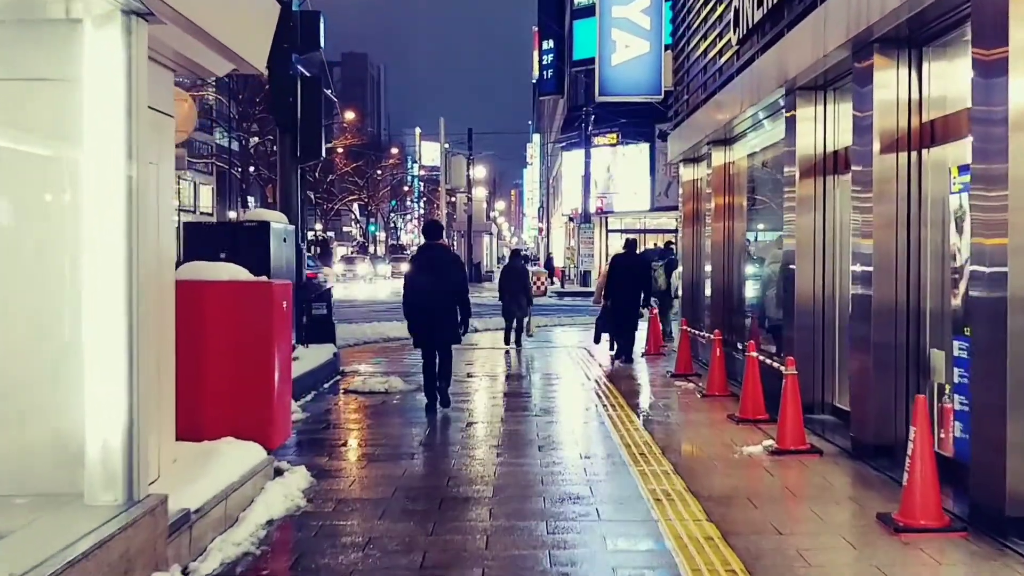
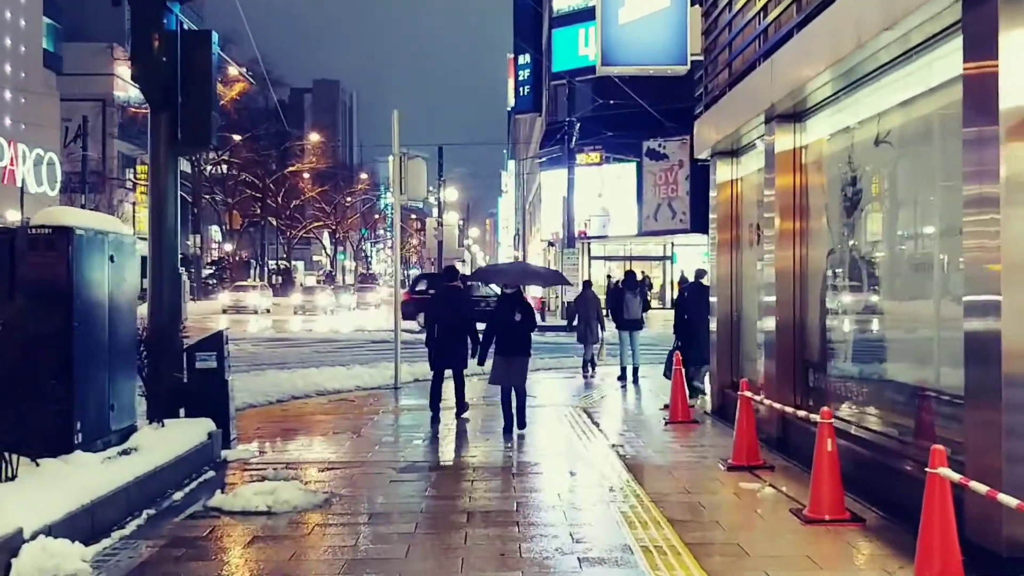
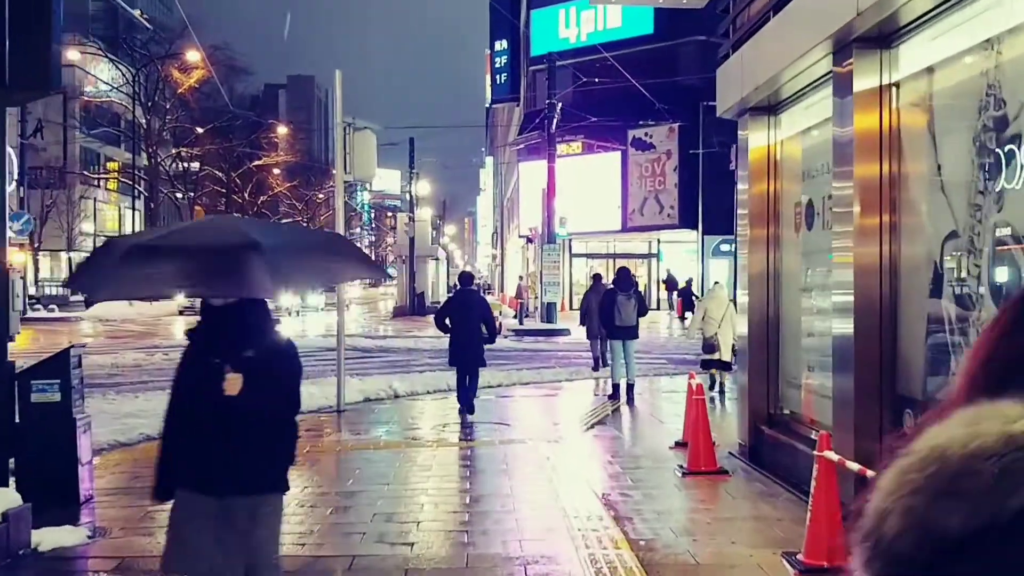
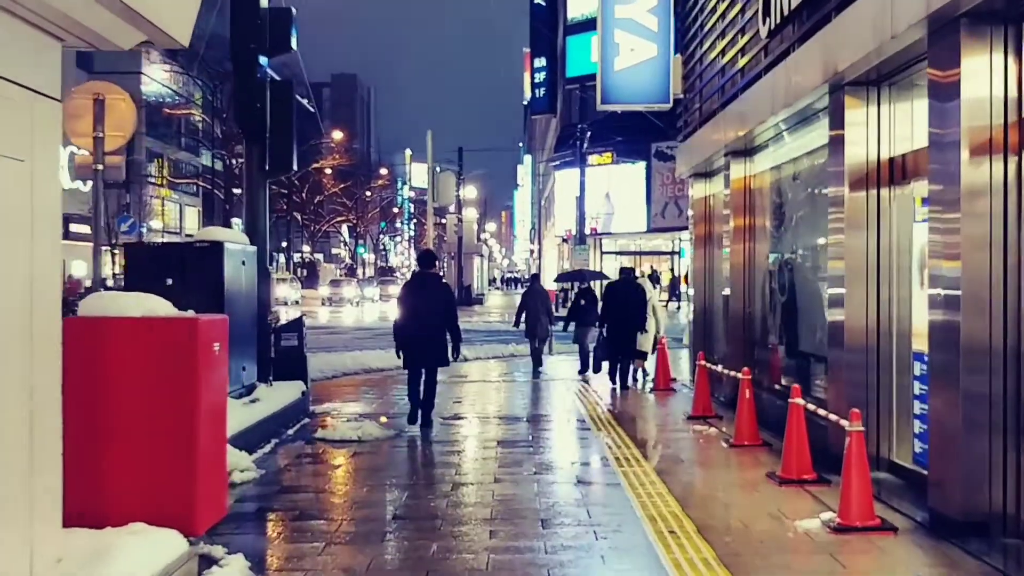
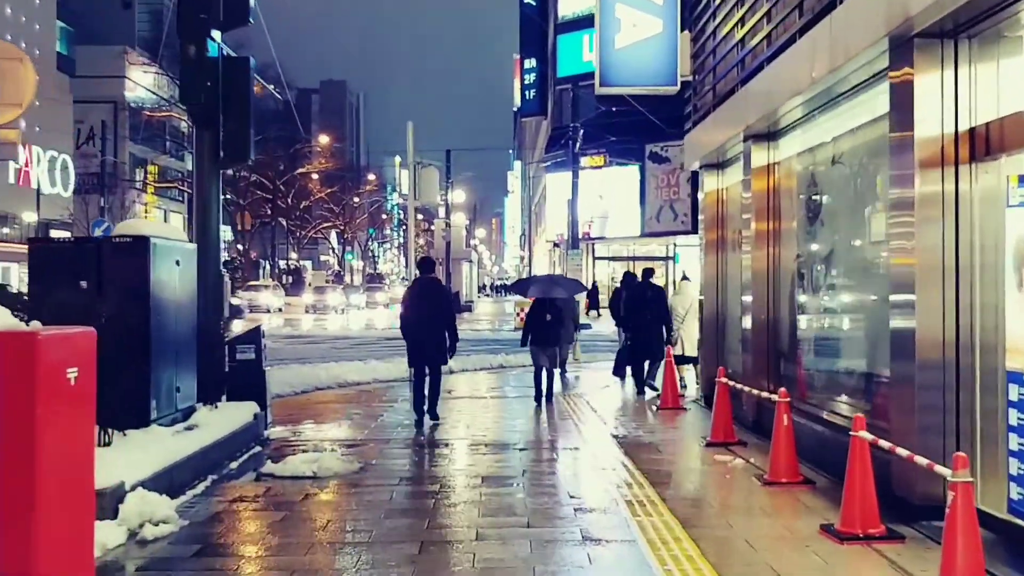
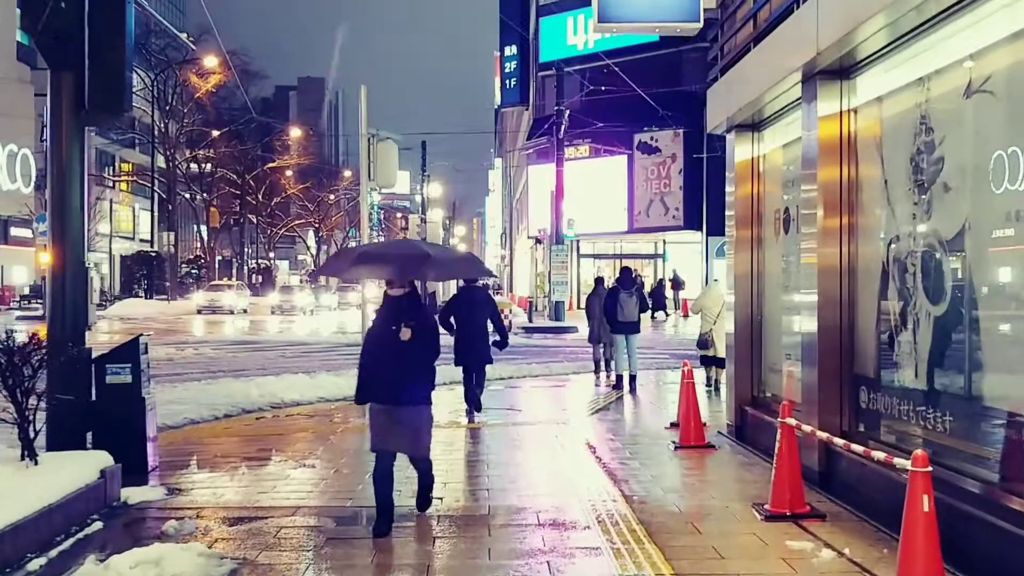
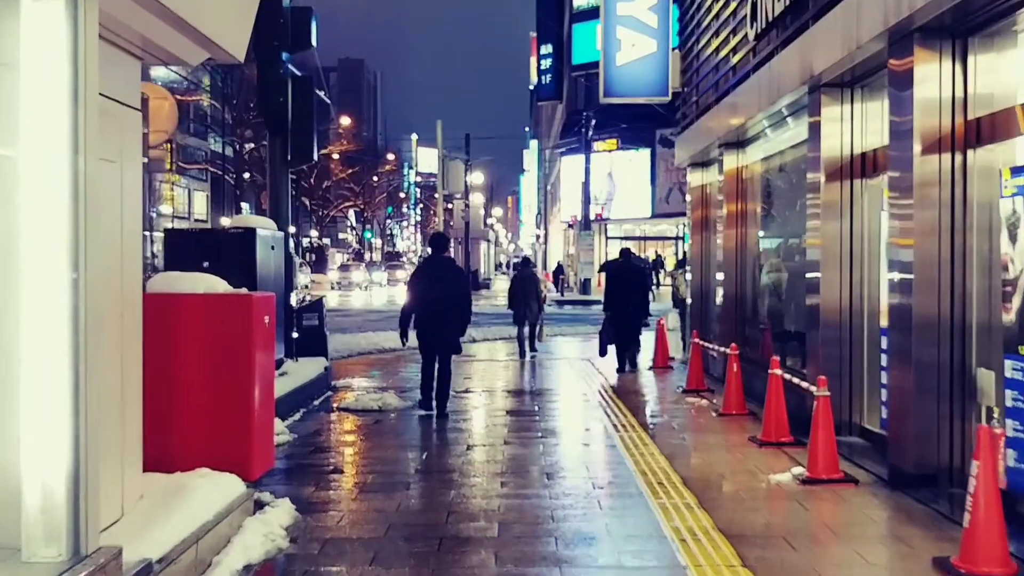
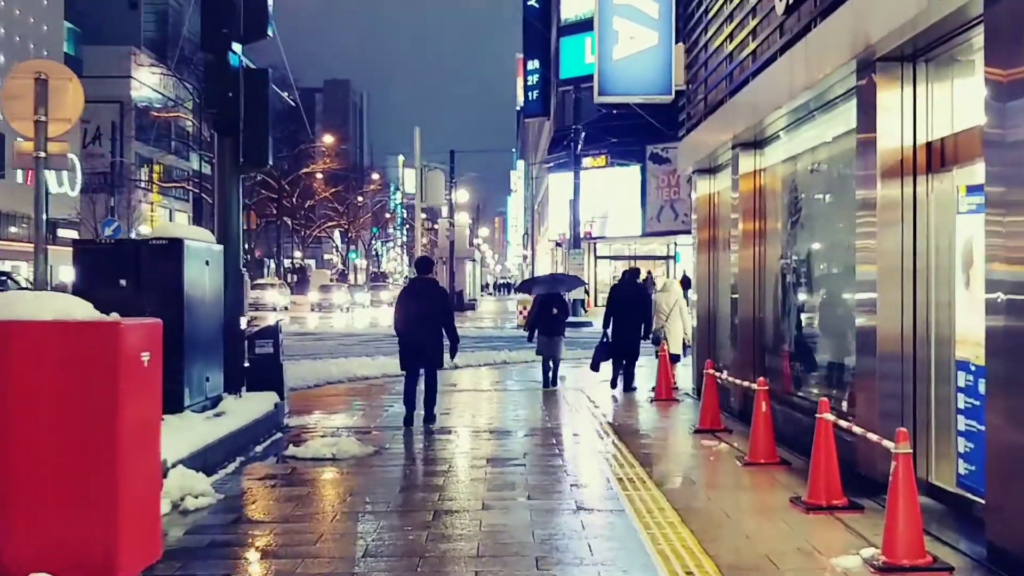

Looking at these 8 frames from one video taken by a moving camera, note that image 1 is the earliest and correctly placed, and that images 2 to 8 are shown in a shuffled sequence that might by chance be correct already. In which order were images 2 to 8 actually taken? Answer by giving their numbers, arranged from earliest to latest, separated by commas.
7, 4, 8, 5, 2, 6, 3
